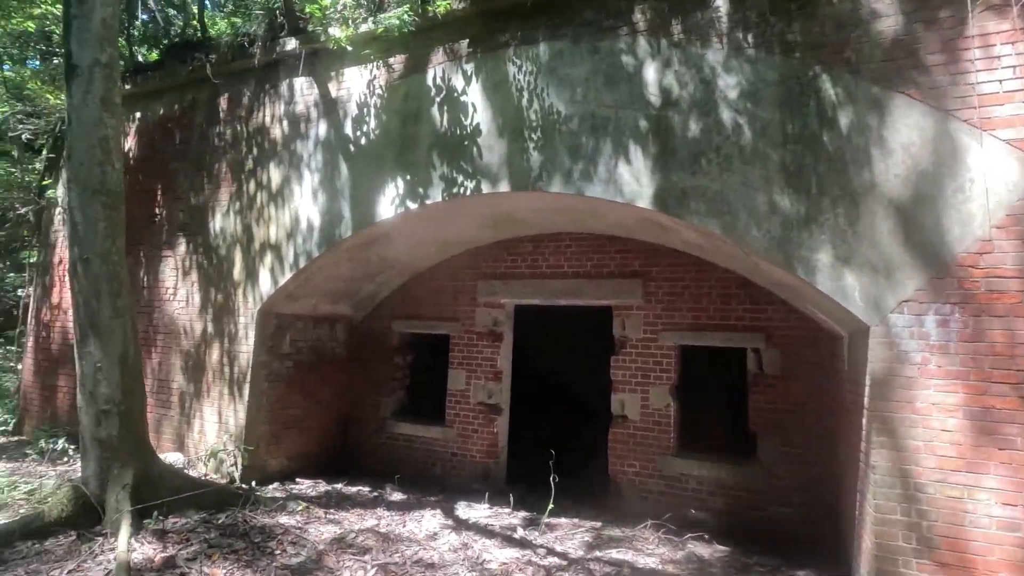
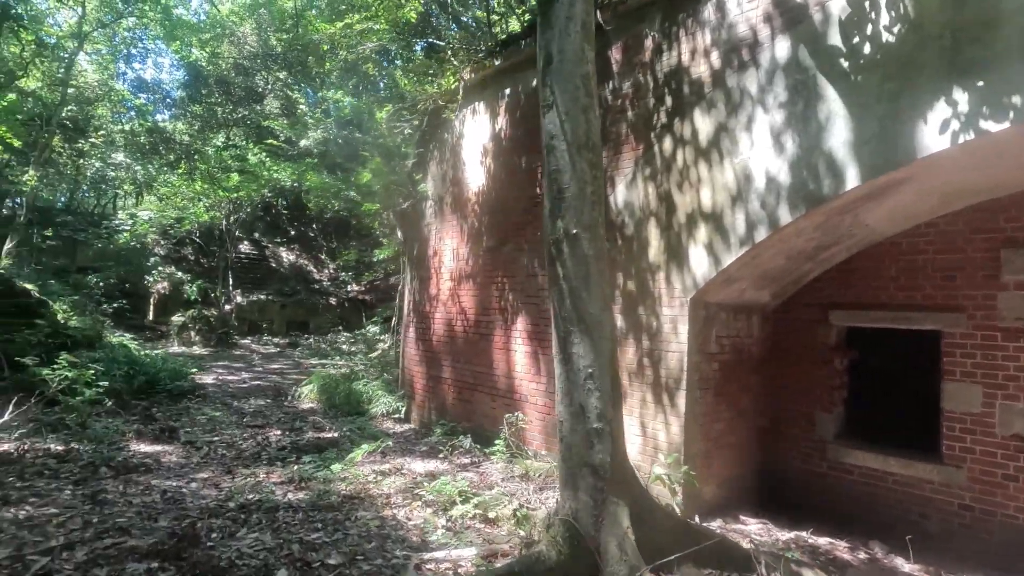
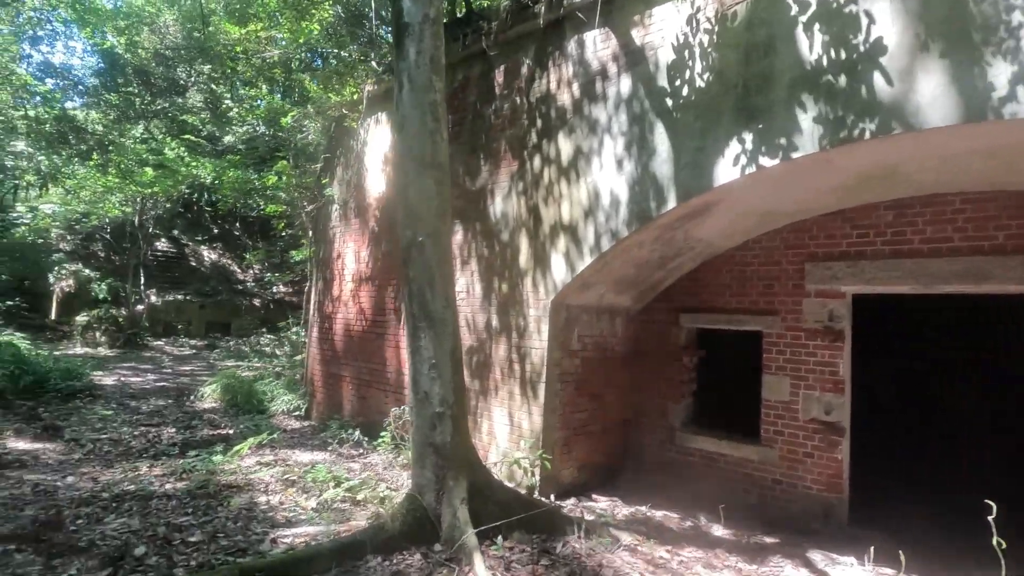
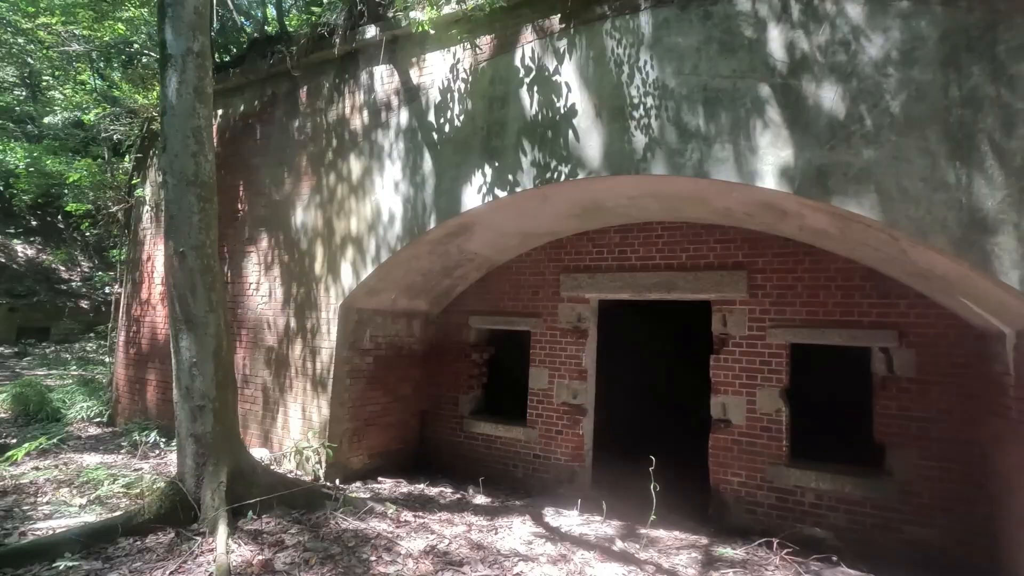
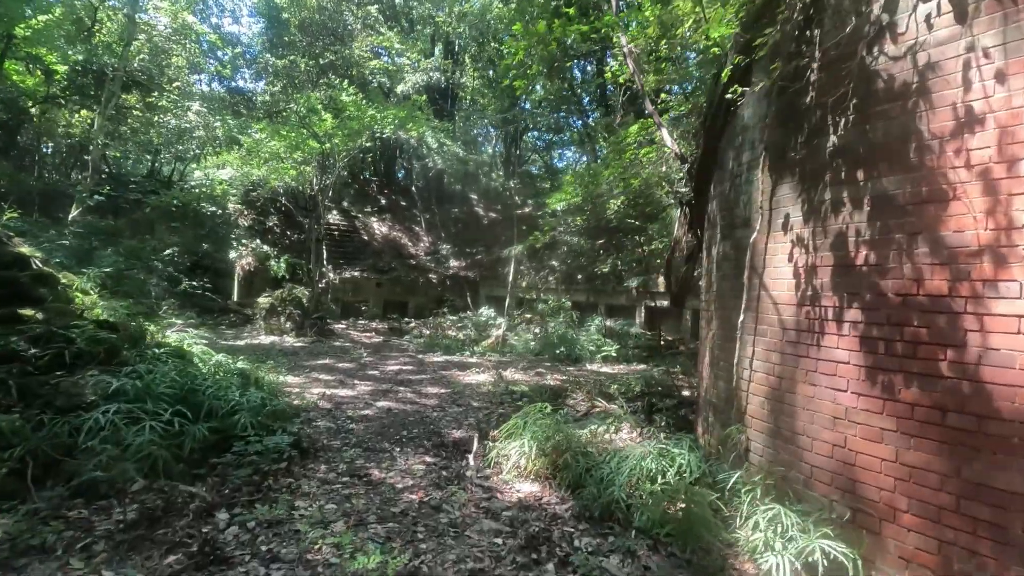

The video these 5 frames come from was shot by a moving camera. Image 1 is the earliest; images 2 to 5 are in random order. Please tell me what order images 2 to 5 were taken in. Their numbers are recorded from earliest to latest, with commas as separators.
4, 3, 2, 5
